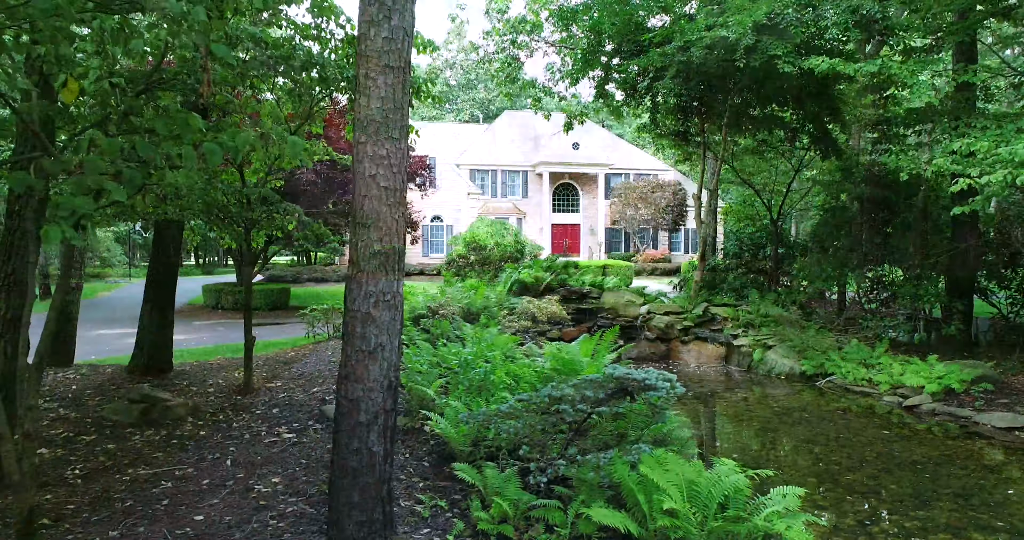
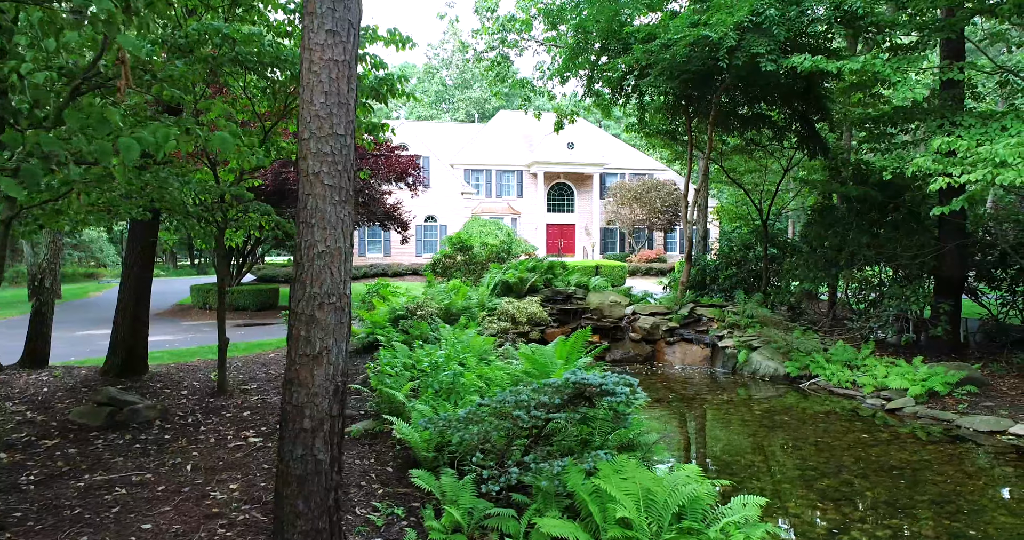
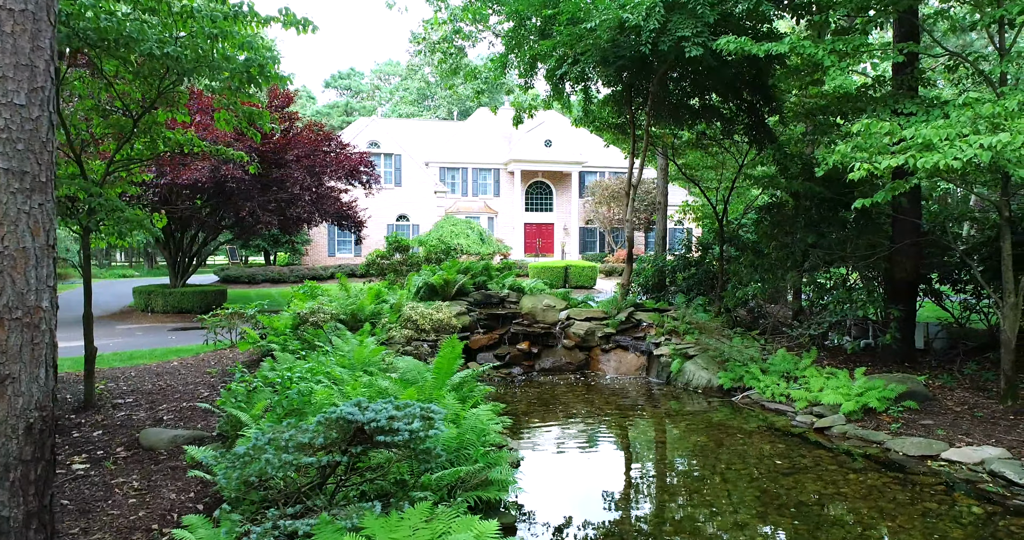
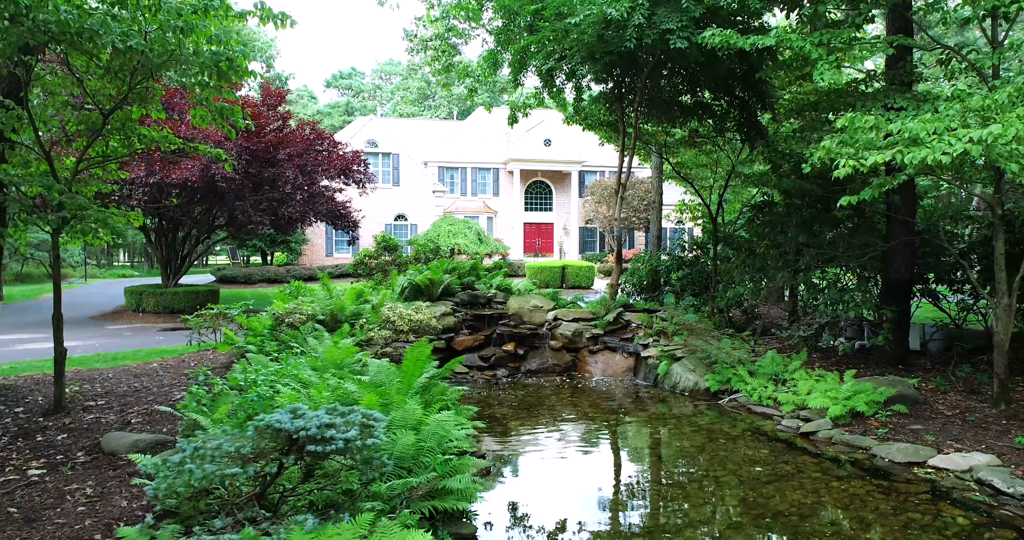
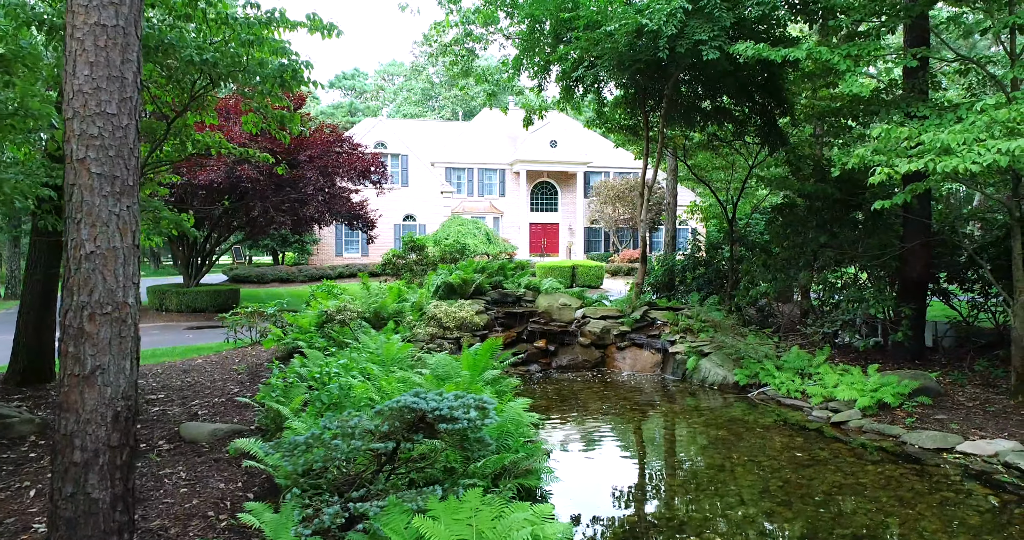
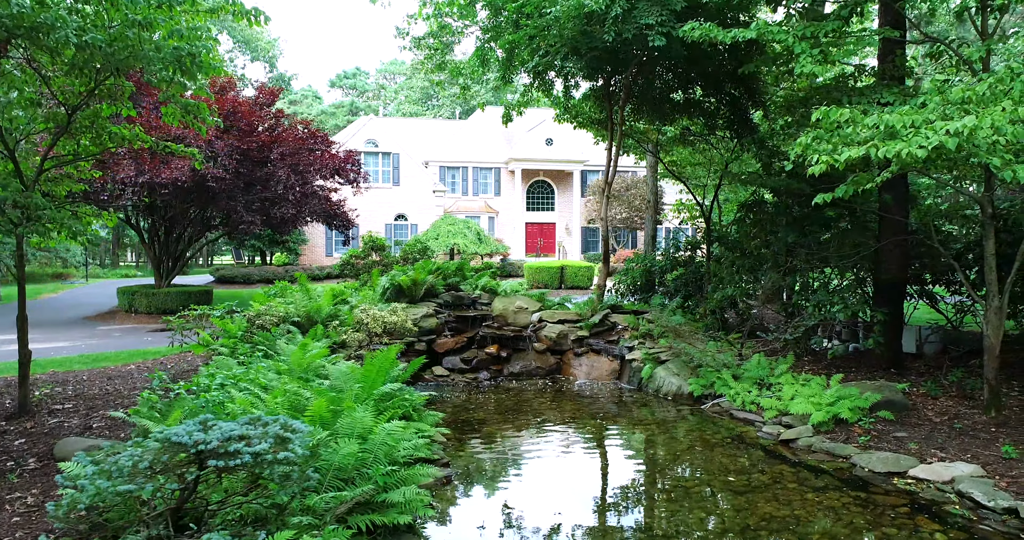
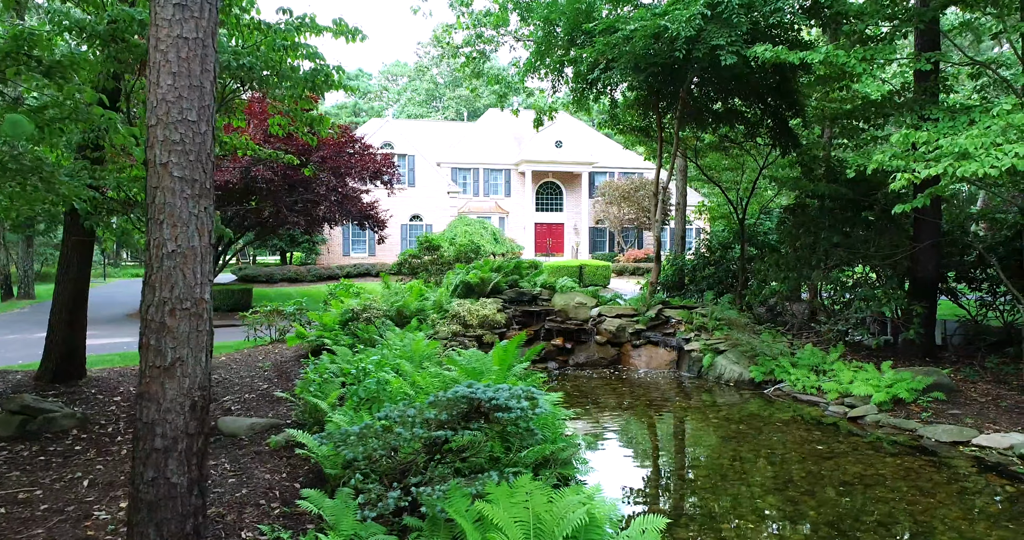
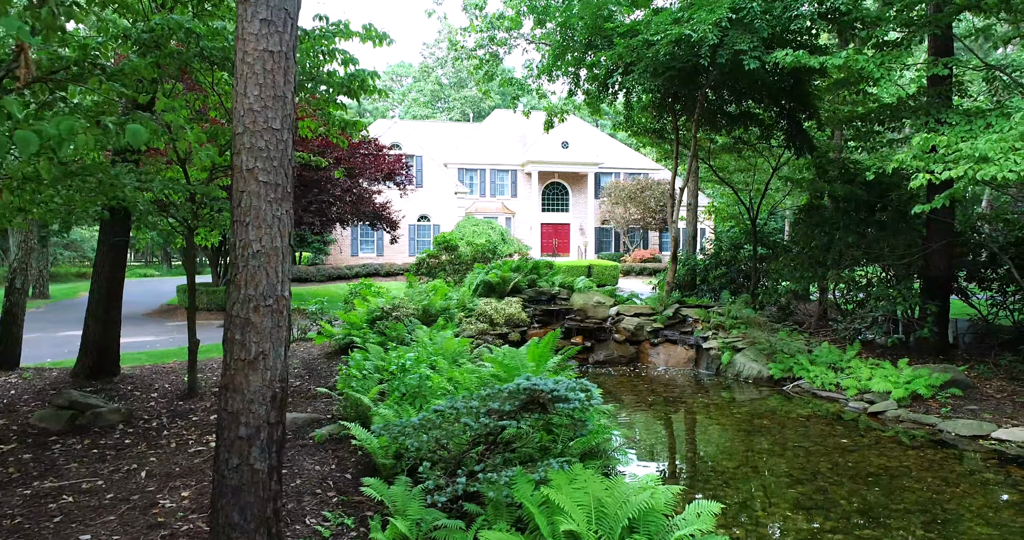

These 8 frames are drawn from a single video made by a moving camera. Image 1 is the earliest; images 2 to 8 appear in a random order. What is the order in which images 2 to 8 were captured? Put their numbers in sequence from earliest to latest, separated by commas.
2, 8, 7, 5, 3, 4, 6
